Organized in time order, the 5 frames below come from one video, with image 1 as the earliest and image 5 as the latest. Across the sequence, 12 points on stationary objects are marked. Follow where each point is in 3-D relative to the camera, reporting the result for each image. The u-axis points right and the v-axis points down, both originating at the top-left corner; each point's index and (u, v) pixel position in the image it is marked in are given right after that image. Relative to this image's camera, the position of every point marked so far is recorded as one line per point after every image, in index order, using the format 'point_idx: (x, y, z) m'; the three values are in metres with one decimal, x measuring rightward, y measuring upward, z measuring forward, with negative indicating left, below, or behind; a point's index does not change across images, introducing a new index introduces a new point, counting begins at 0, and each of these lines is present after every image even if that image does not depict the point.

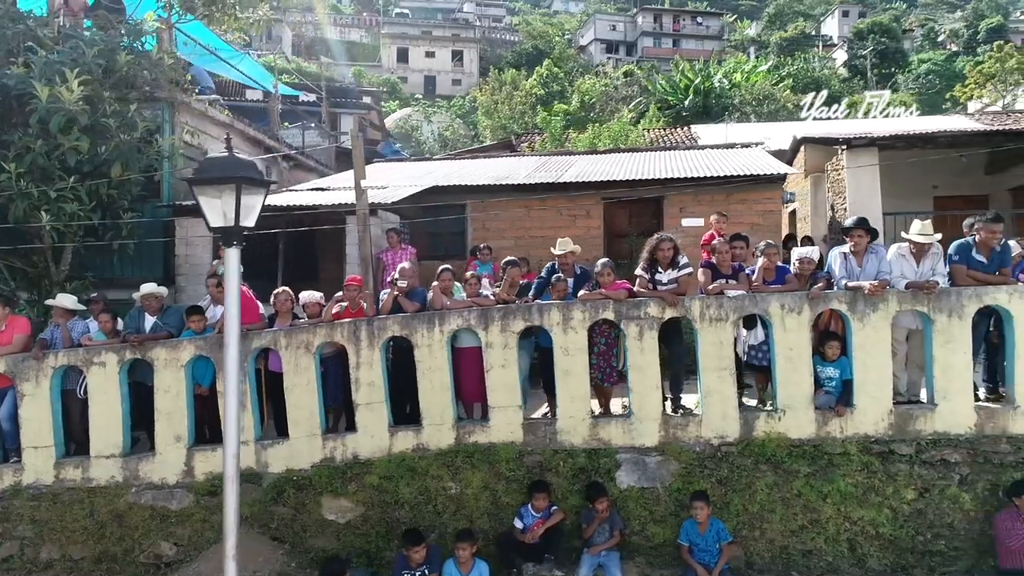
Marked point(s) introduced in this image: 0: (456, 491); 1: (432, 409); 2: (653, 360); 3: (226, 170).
0: (-0.5, -1.6, +6.0) m
1: (-0.6, -1.0, +6.0) m
2: (+1.1, -0.6, +5.8) m
3: (-1.5, +0.6, +3.9) m
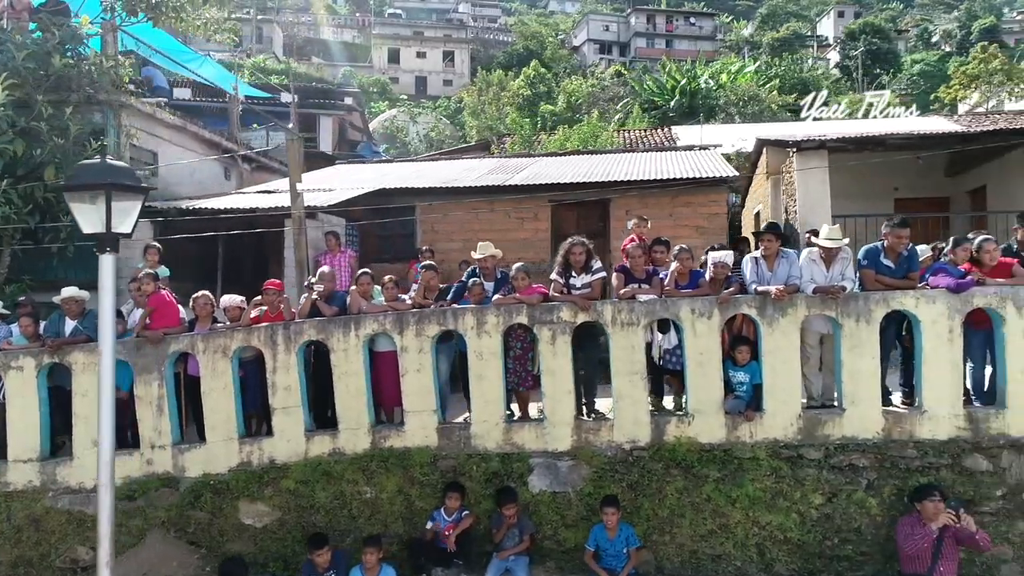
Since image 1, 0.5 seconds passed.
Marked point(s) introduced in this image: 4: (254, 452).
0: (-1.1, -1.7, +6.0) m
1: (-1.3, -1.0, +6.0) m
2: (+0.4, -0.6, +5.8) m
3: (-2.2, +0.6, +3.9) m
4: (-2.1, -1.4, +6.1) m
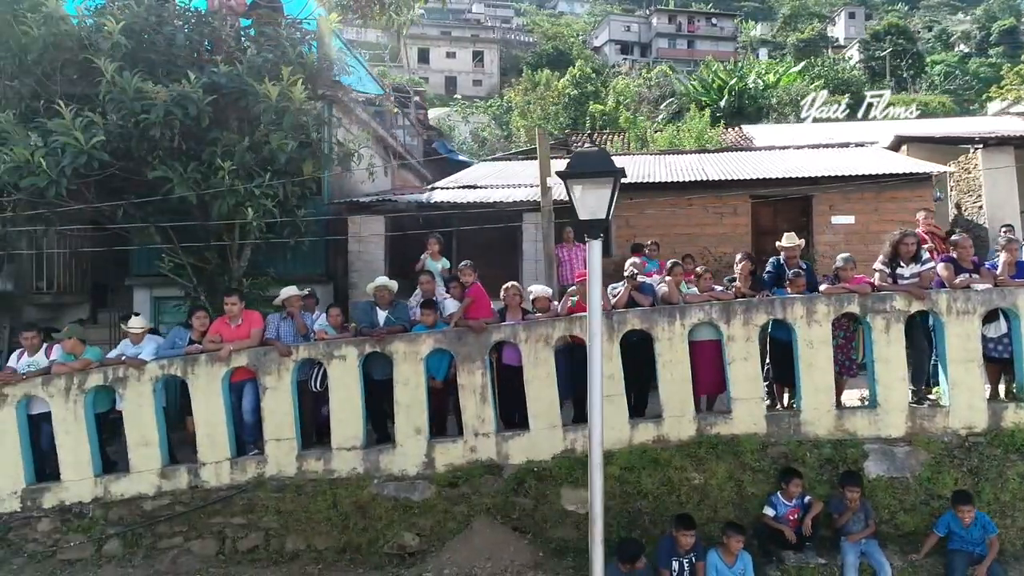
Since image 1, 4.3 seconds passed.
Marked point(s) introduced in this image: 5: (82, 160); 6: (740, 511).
0: (+1.5, -1.6, +6.1) m
1: (+1.3, -0.9, +6.2) m
2: (+3.1, -0.5, +5.9) m
3: (+0.5, +0.7, +4.0) m
4: (+0.6, -1.3, +6.2) m
5: (-4.0, +1.2, +6.8) m
6: (+1.9, -1.8, +6.1) m
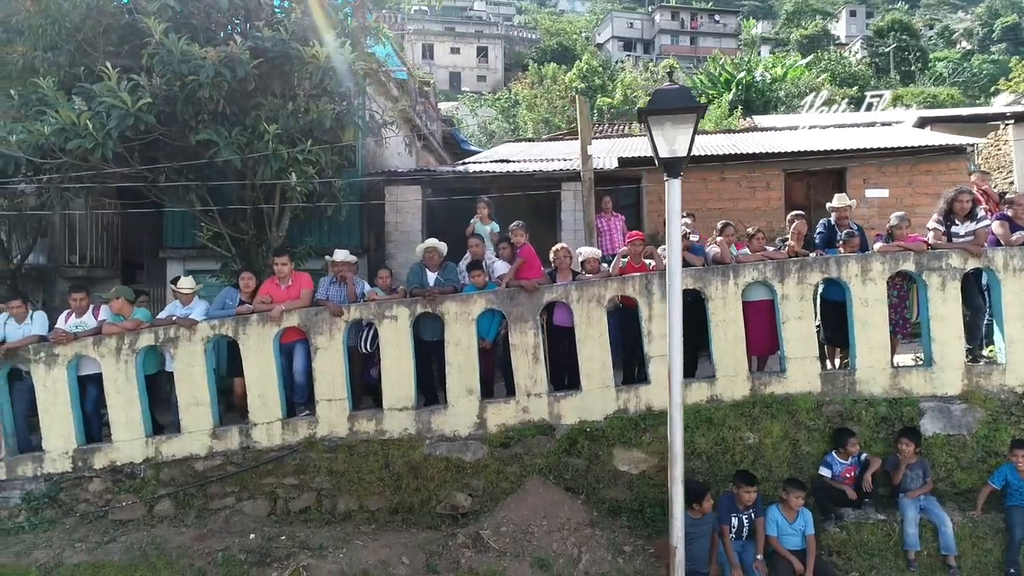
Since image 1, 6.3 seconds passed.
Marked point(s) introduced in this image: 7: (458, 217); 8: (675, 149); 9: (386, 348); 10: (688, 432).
0: (+2.0, -1.2, +6.1) m
1: (+1.8, -0.6, +6.1) m
2: (+3.5, -0.2, +5.9) m
3: (+0.9, +1.0, +4.0) m
4: (+1.0, -0.9, +6.2) m
5: (-3.5, +1.5, +6.8) m
6: (+2.3, -1.5, +6.0) m
7: (-0.7, +1.0, +10.1) m
8: (+0.9, +0.8, +4.1) m
9: (-1.1, -0.5, +6.2) m
10: (+1.5, -1.2, +6.1) m
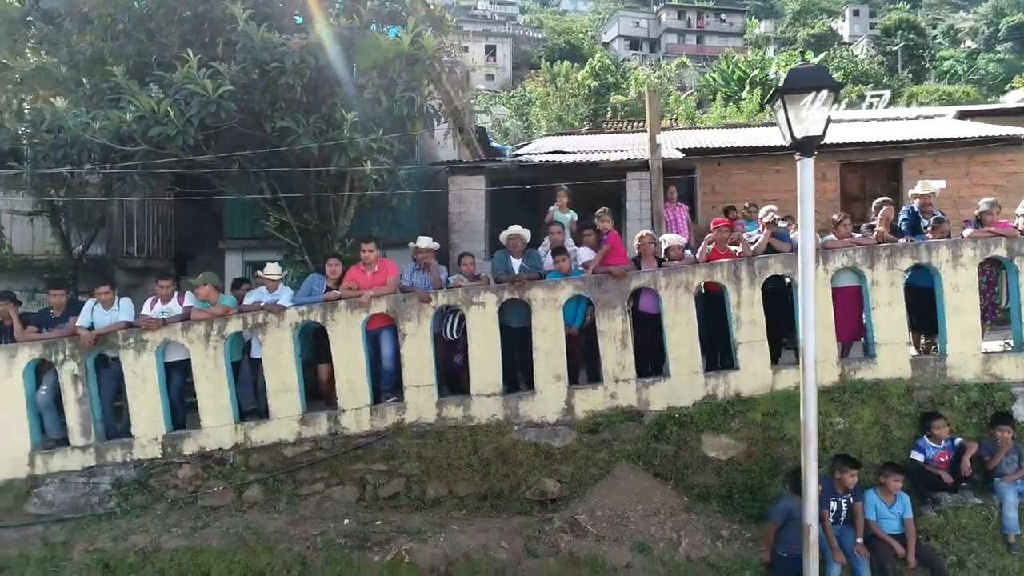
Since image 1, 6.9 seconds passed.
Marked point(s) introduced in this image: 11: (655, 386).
0: (+2.7, -1.1, +6.1) m
1: (+2.5, -0.5, +6.1) m
2: (+4.3, -0.1, +5.9) m
3: (+1.7, +1.1, +4.0) m
4: (+1.7, -0.8, +6.2) m
5: (-2.8, +1.6, +6.8) m
6: (+3.0, -1.4, +6.0) m
7: (+0.1, +1.1, +10.1) m
8: (+1.7, +0.9, +4.1) m
9: (-0.3, -0.4, +6.2) m
10: (+2.2, -1.1, +6.1) m
11: (+1.2, -0.8, +6.2) m
